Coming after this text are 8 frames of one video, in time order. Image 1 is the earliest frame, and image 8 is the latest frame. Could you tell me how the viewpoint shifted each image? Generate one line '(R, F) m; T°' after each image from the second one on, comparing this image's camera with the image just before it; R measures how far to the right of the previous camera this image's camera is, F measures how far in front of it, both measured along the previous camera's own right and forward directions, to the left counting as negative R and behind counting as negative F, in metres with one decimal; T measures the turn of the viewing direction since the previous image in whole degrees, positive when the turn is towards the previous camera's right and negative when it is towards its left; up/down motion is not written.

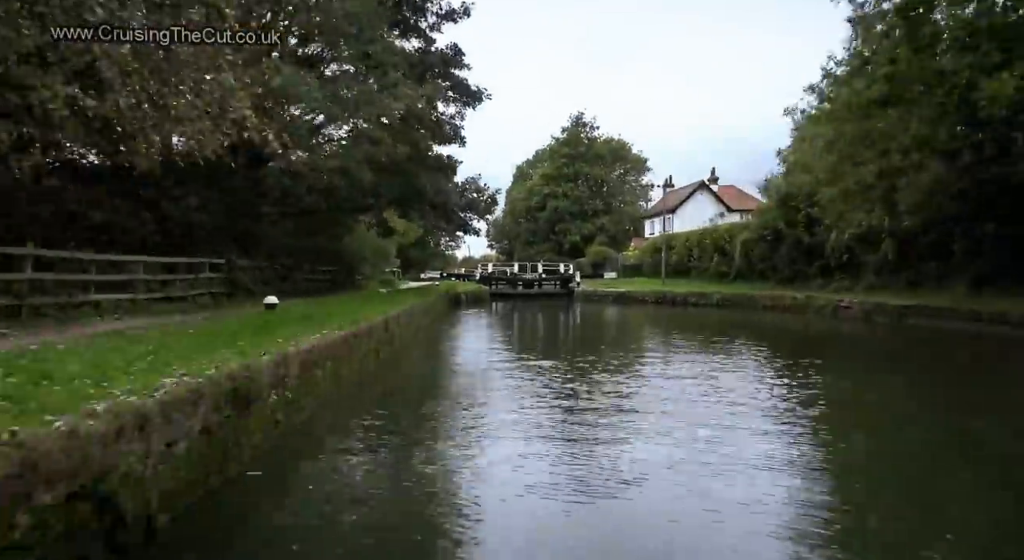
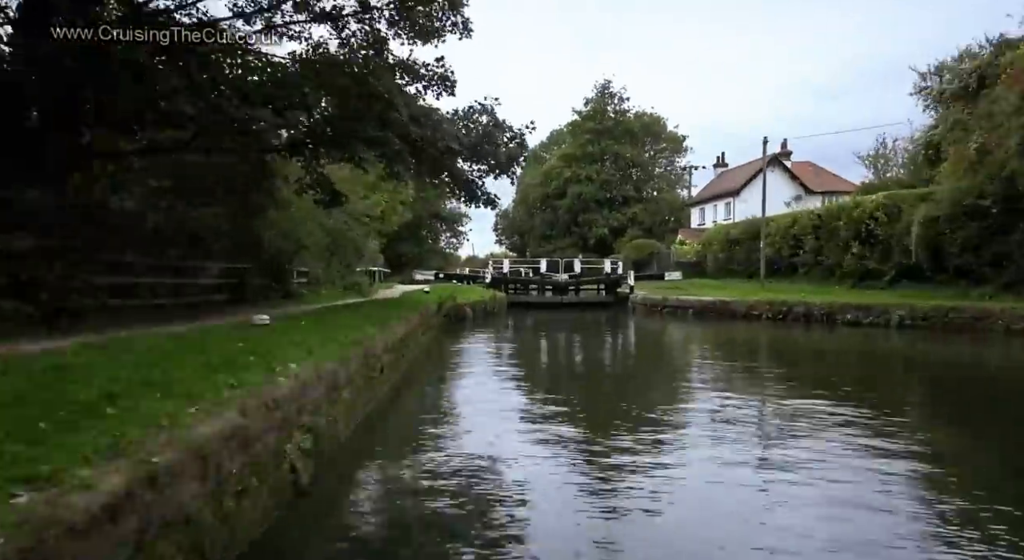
(-0.8, +11.4) m; 0°
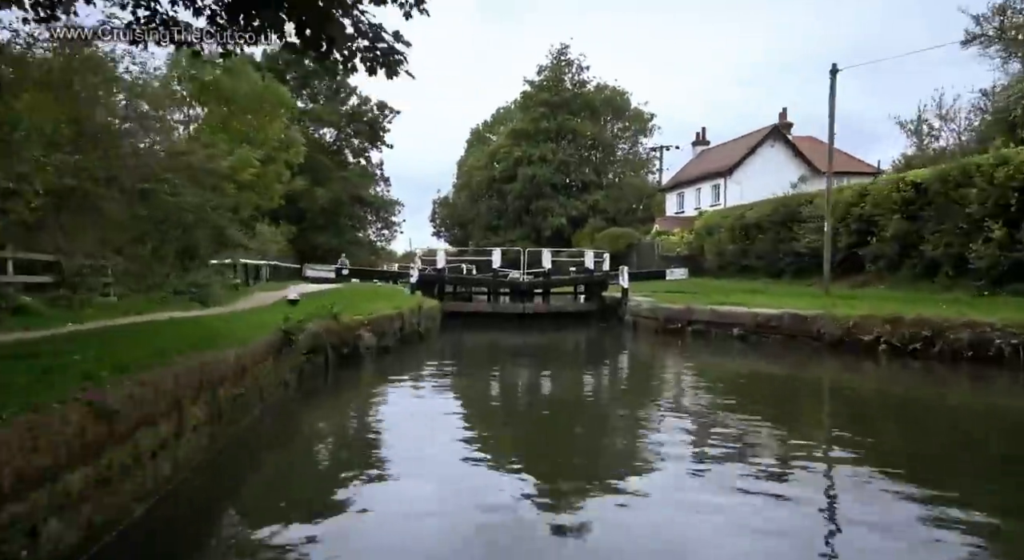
(+0.1, +8.7) m; +5°
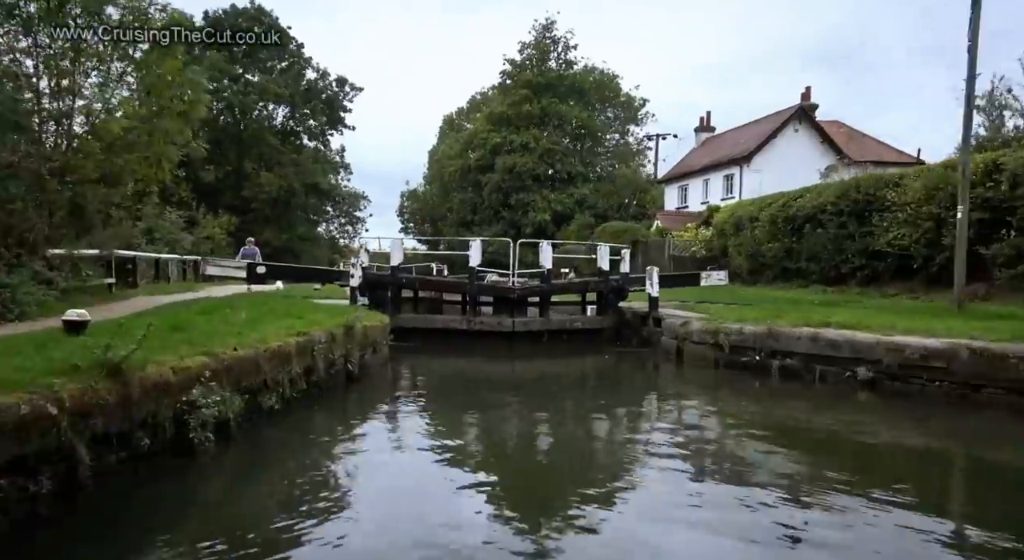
(-0.2, +5.4) m; +2°
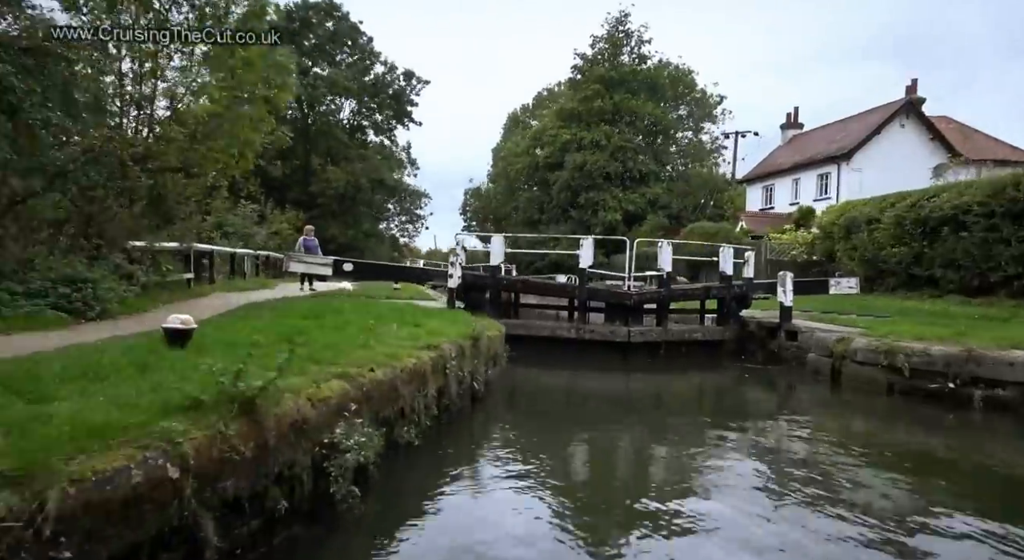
(-1.1, +1.3) m; -4°
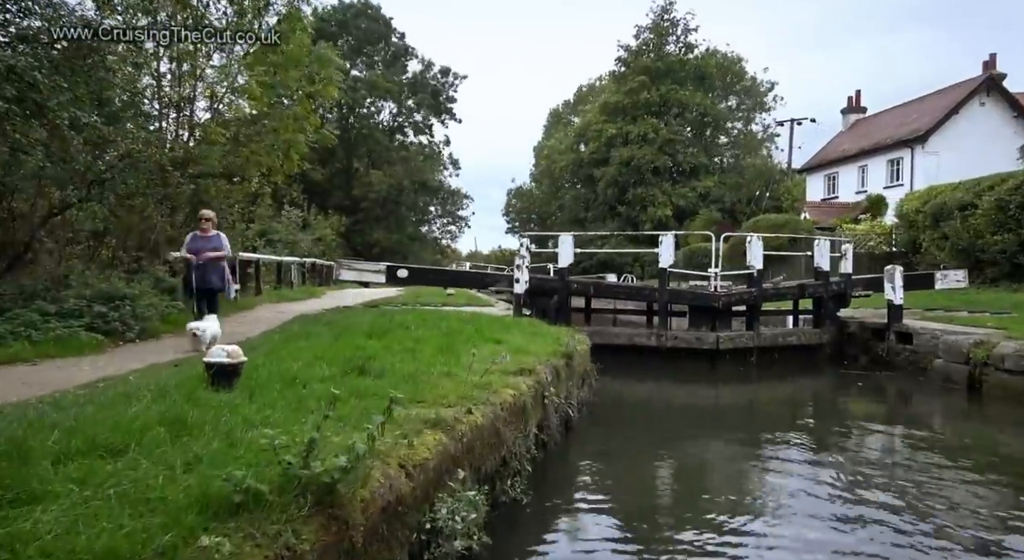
(-0.5, +1.1) m; -3°
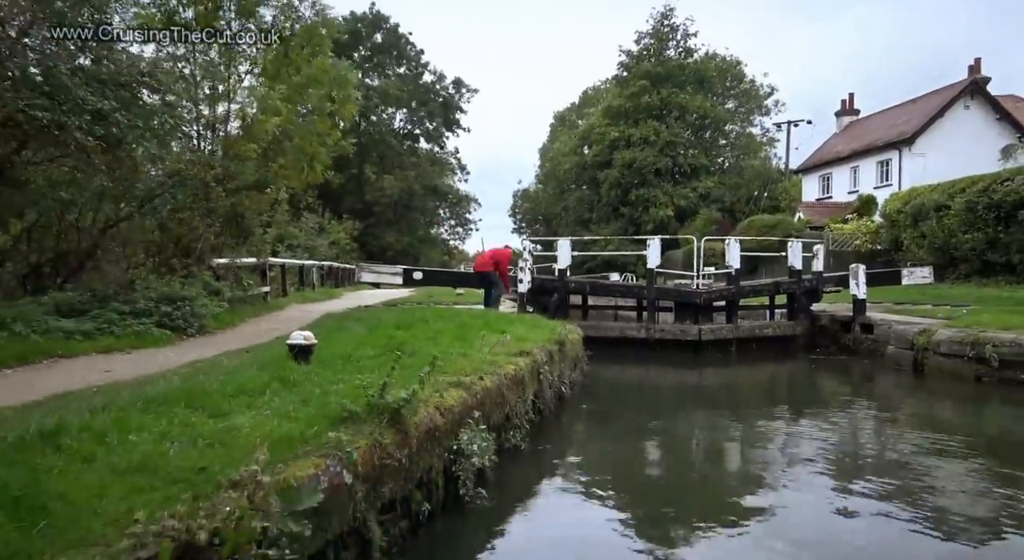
(+0.1, -1.3) m; -1°
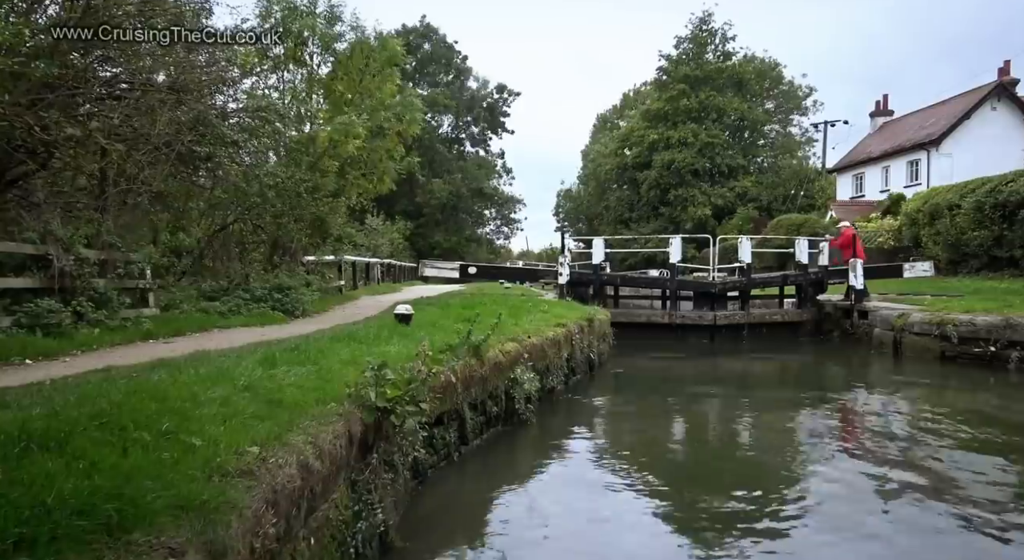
(+0.1, -2.0) m; -4°
